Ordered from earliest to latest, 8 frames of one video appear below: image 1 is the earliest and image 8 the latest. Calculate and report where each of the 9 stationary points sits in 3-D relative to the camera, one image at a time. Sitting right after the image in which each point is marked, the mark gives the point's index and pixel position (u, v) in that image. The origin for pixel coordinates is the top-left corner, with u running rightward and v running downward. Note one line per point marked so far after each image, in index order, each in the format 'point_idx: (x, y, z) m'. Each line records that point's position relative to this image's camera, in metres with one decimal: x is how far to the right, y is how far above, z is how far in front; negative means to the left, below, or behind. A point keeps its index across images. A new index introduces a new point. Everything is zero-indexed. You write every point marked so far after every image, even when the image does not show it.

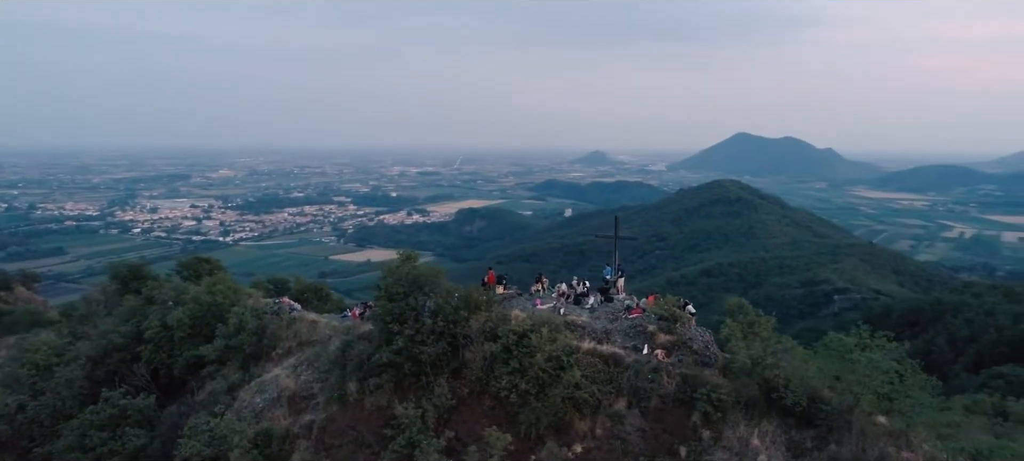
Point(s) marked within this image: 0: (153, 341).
0: (-7.0, -2.1, +12.9) m
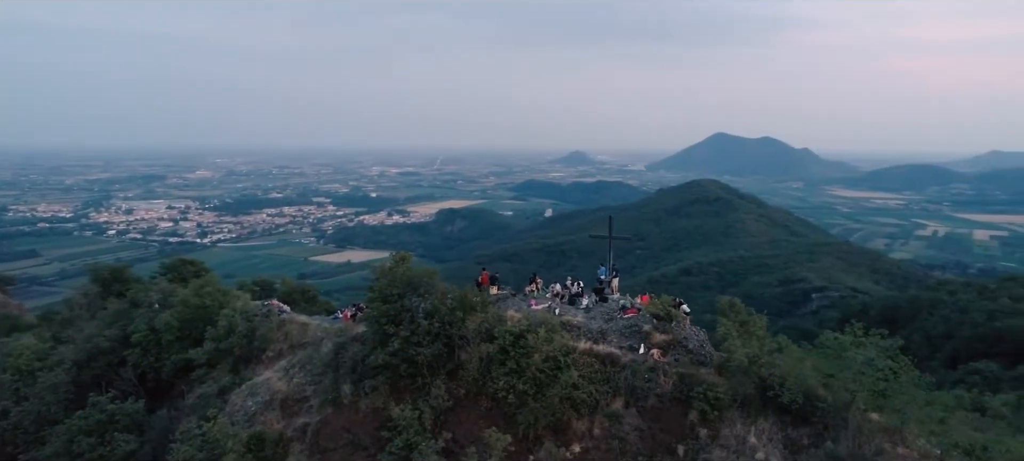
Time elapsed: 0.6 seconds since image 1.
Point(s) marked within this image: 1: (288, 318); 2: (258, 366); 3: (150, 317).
0: (-7.1, -2.2, +12.8) m
1: (-4.4, -1.7, +12.8) m
2: (-4.6, -2.4, +12.0) m
3: (-7.2, -1.7, +13.3) m
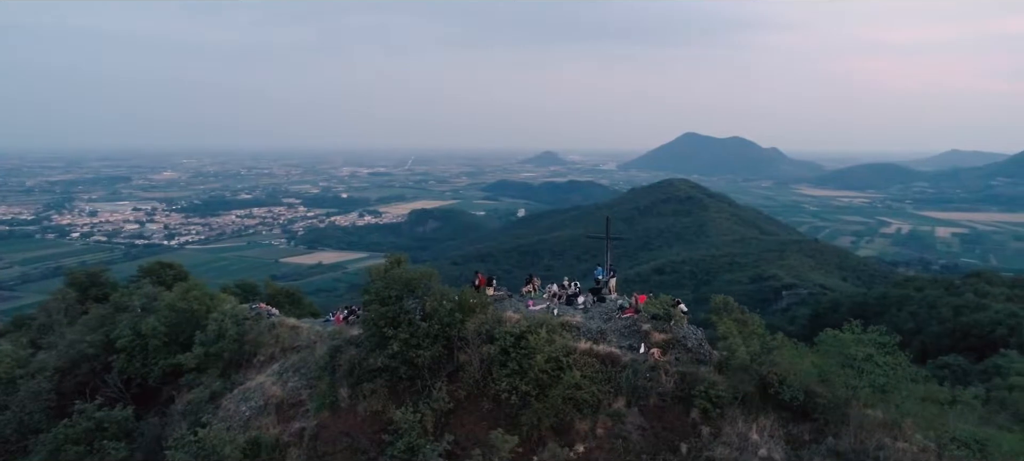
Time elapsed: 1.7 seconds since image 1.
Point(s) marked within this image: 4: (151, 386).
0: (-7.3, -2.2, +12.5) m
1: (-4.5, -1.7, +12.7) m
2: (-4.7, -2.5, +11.9) m
3: (-7.4, -1.8, +13.1) m
4: (-6.7, -2.8, +12.3) m
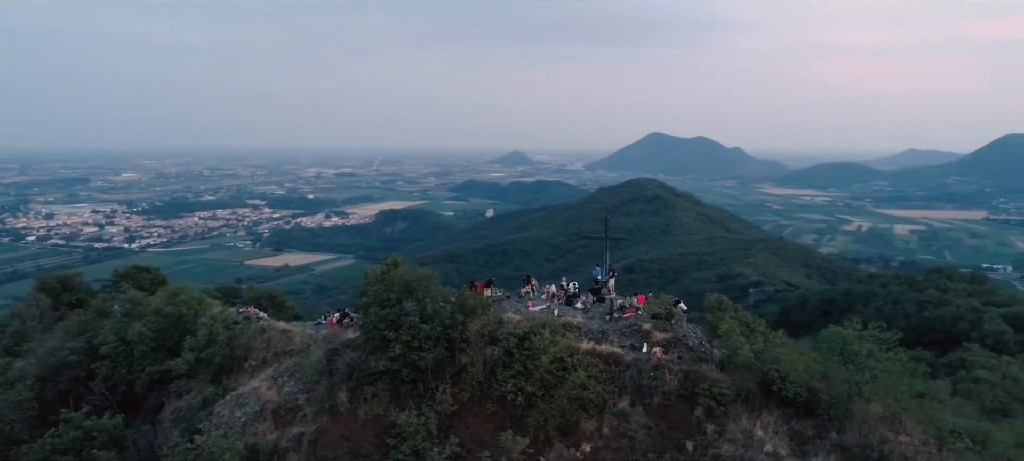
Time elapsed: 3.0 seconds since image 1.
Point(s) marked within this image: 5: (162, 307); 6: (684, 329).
0: (-7.3, -2.3, +12.2) m
1: (-4.6, -1.8, +12.5) m
2: (-4.7, -2.5, +11.7) m
3: (-7.5, -1.9, +12.7) m
4: (-6.7, -2.9, +12.0) m
5: (-6.6, -1.4, +12.6) m
6: (+2.4, -1.4, +9.4) m
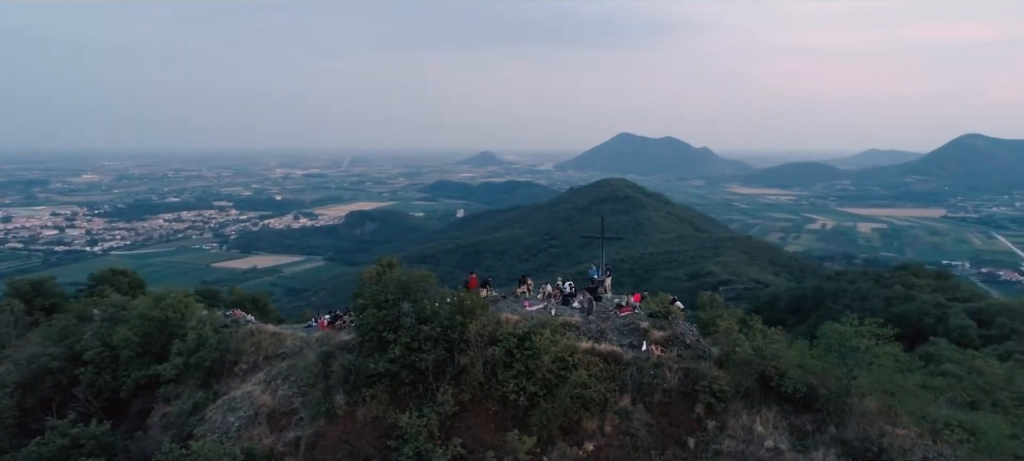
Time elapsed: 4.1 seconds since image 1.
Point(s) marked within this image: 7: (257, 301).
0: (-7.5, -2.3, +11.9) m
1: (-4.7, -1.8, +12.3) m
2: (-4.8, -2.6, +11.5) m
3: (-7.6, -1.9, +12.5) m
4: (-6.8, -3.0, +11.7) m
5: (-6.7, -1.5, +12.4) m
6: (+2.4, -1.4, +9.5) m
7: (-7.6, -2.1, +19.9) m
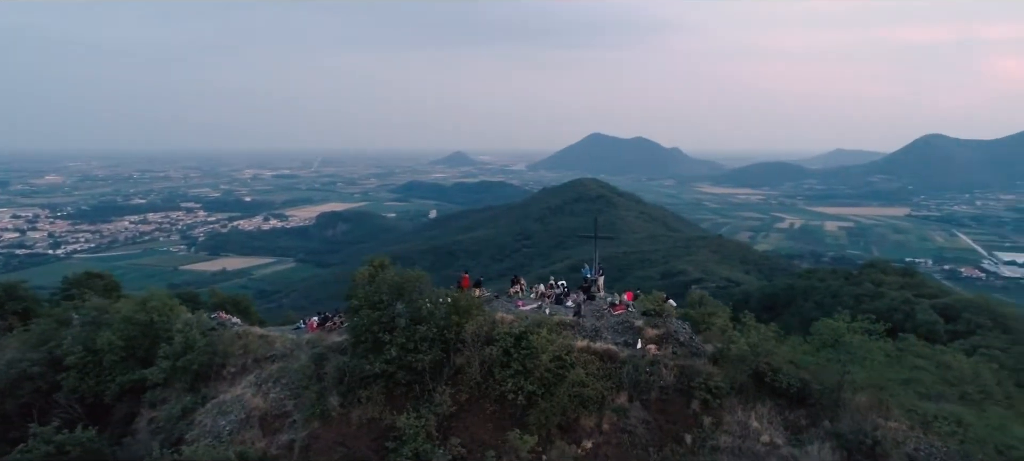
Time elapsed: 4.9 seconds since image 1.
0: (-7.6, -2.4, +11.6) m
1: (-4.9, -1.8, +12.2) m
2: (-5.0, -2.6, +11.3) m
3: (-7.8, -1.9, +12.2) m
4: (-7.0, -3.0, +11.5) m
5: (-6.9, -1.5, +12.1) m
6: (+2.3, -1.4, +9.6) m
7: (-8.0, -2.1, +19.6) m
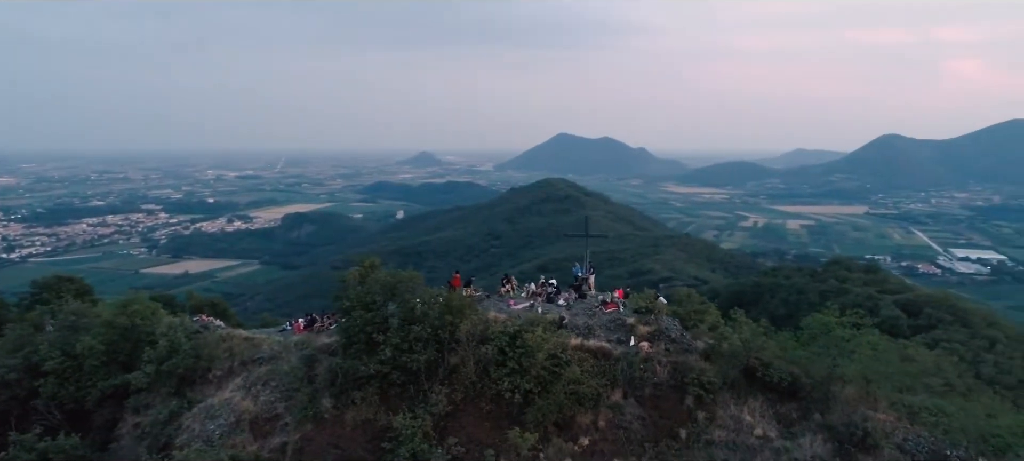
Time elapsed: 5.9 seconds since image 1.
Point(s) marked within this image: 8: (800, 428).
0: (-7.8, -2.4, +11.4) m
1: (-5.1, -1.9, +12.0) m
2: (-5.1, -2.6, +11.2) m
3: (-8.0, -2.0, +11.9) m
4: (-7.1, -3.0, +11.2) m
5: (-7.1, -1.6, +11.9) m
6: (+2.2, -1.3, +9.7) m
7: (-8.6, -2.2, +19.3) m
8: (+3.5, -2.4, +8.3) m
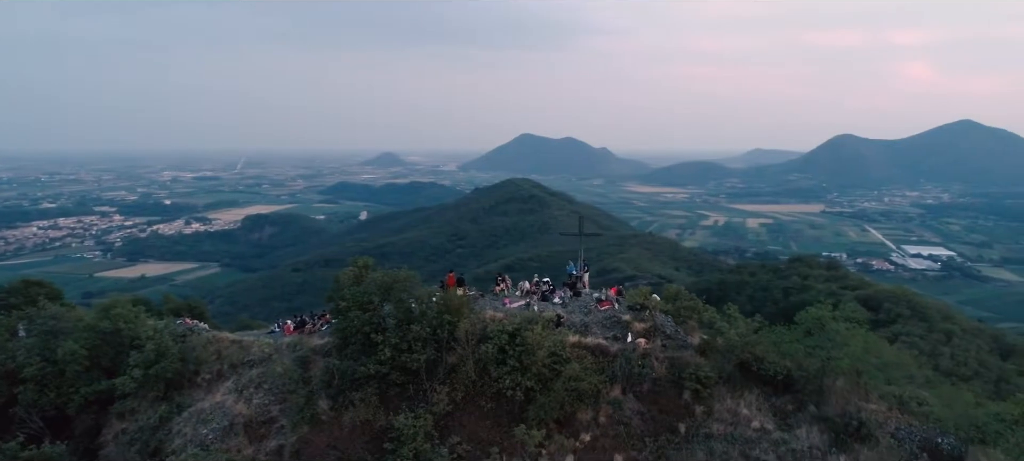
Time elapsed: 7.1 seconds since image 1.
0: (-7.9, -2.5, +11.0) m
1: (-5.2, -1.9, +11.8) m
2: (-5.2, -2.6, +11.0) m
3: (-8.1, -2.0, +11.6) m
4: (-7.2, -3.1, +11.0) m
5: (-7.2, -1.6, +11.6) m
6: (+2.2, -1.3, +9.9) m
7: (-9.0, -2.2, +19.0) m
8: (+3.6, -2.4, +8.5) m
